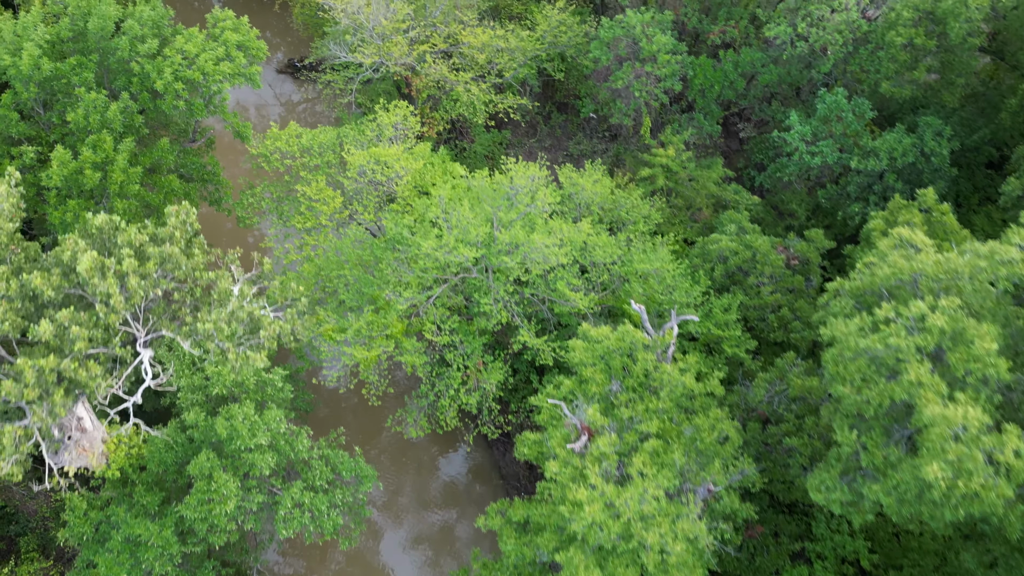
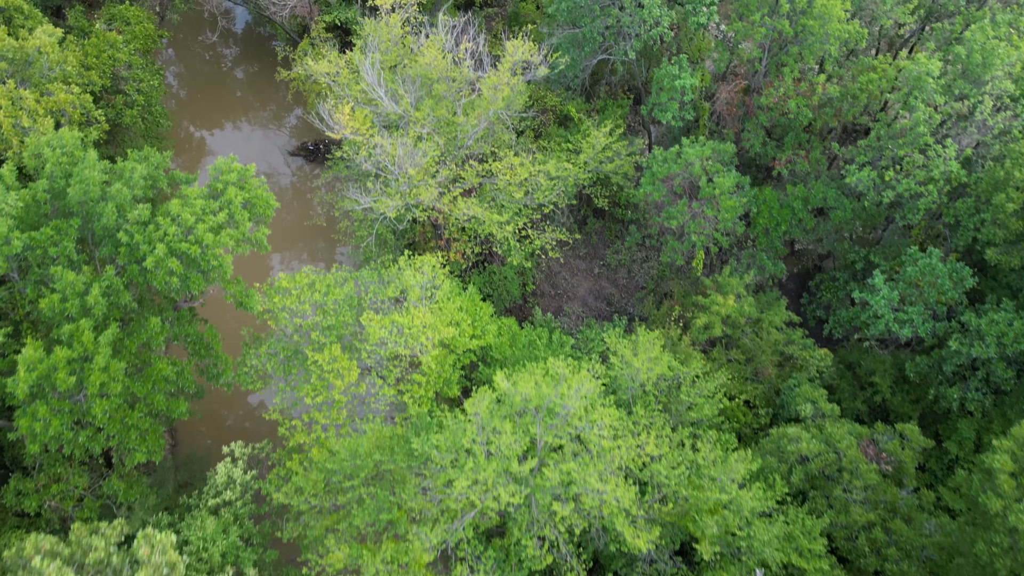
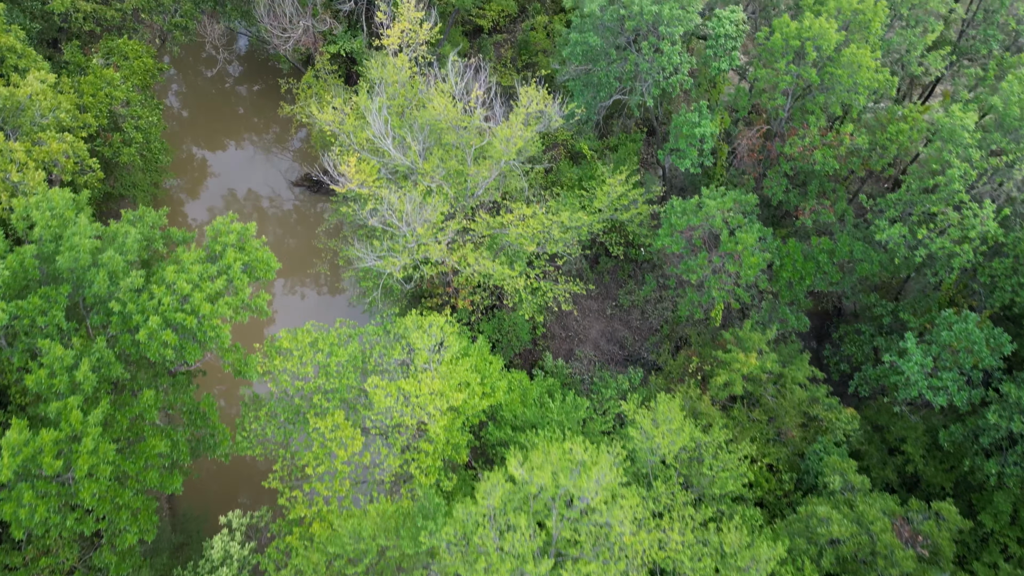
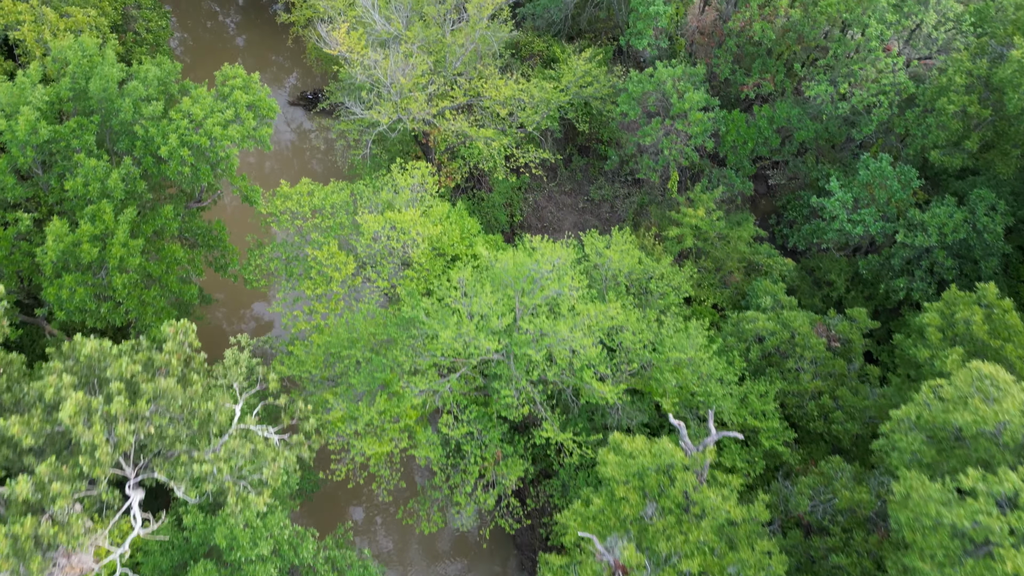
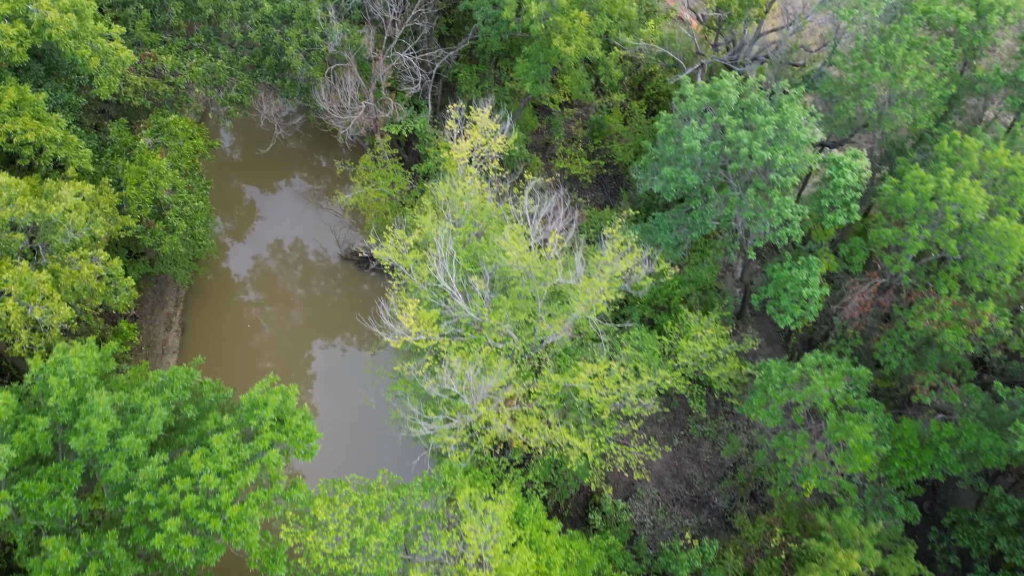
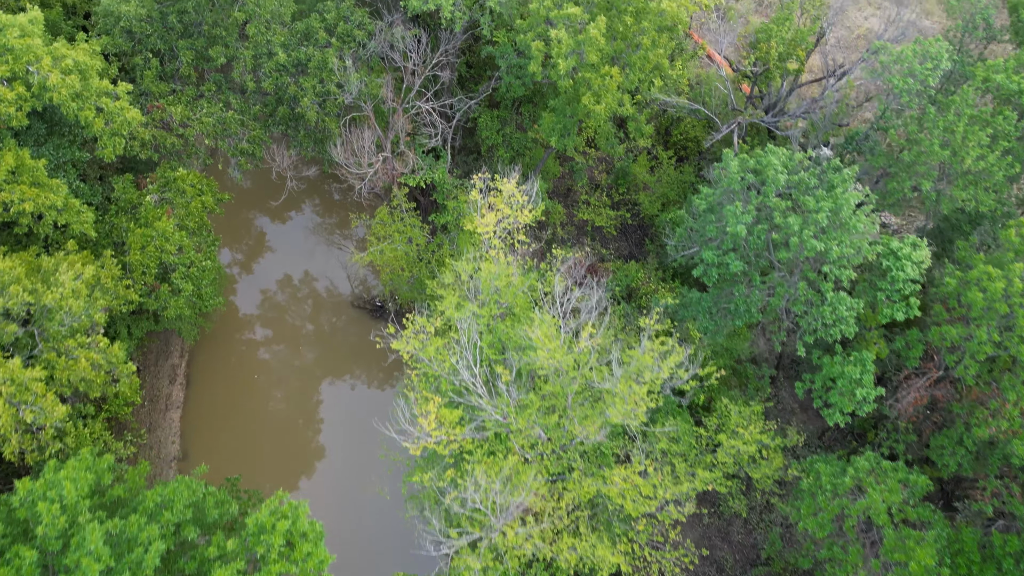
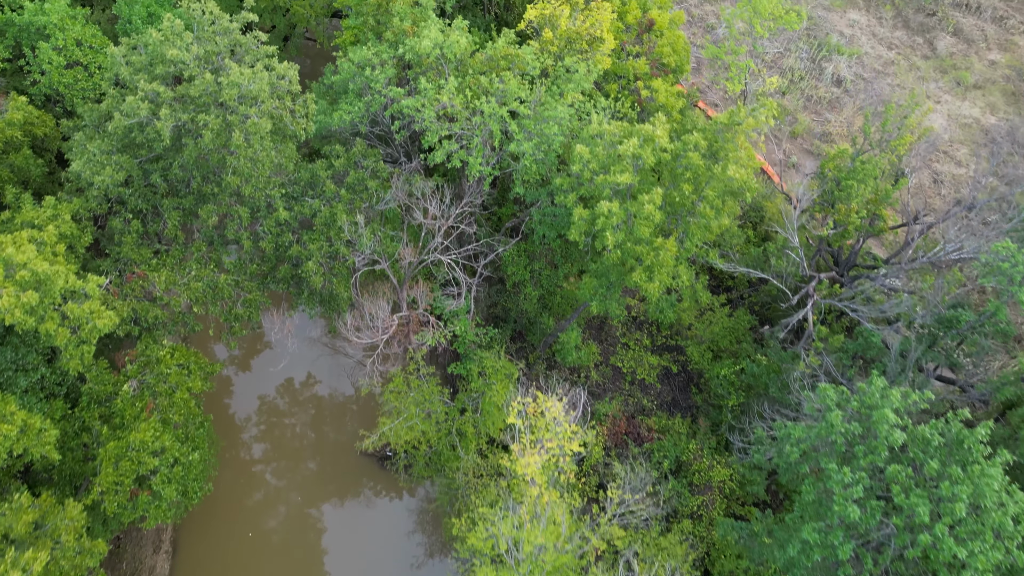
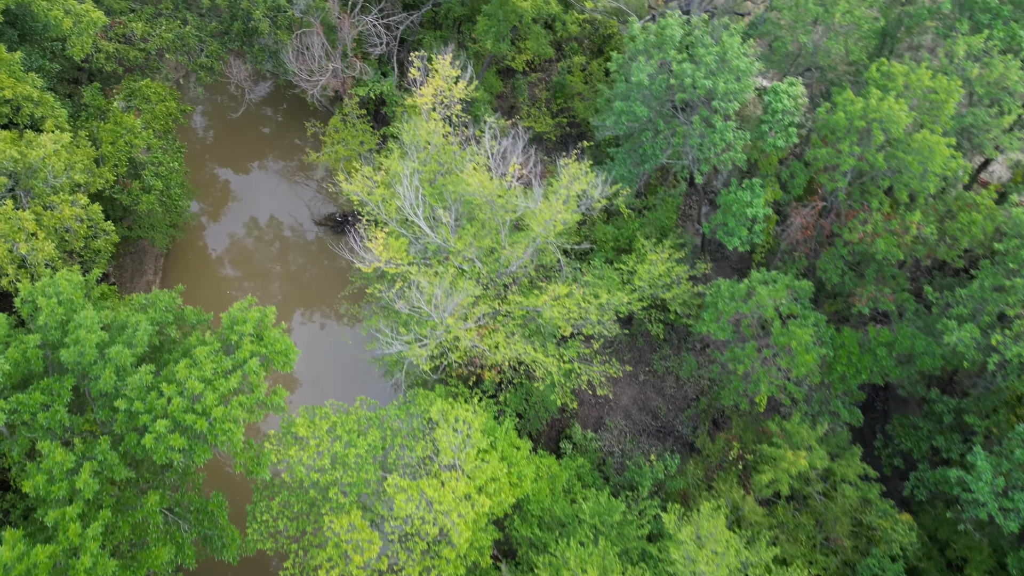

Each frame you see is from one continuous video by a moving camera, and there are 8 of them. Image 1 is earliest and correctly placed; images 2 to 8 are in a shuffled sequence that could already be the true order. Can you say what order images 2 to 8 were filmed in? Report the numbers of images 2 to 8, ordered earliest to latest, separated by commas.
4, 2, 3, 8, 5, 6, 7
